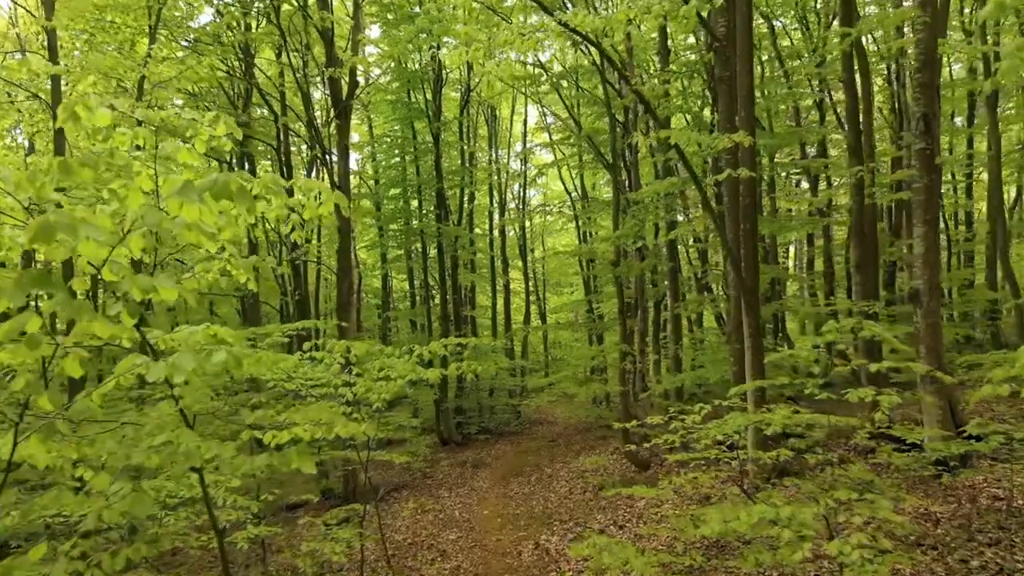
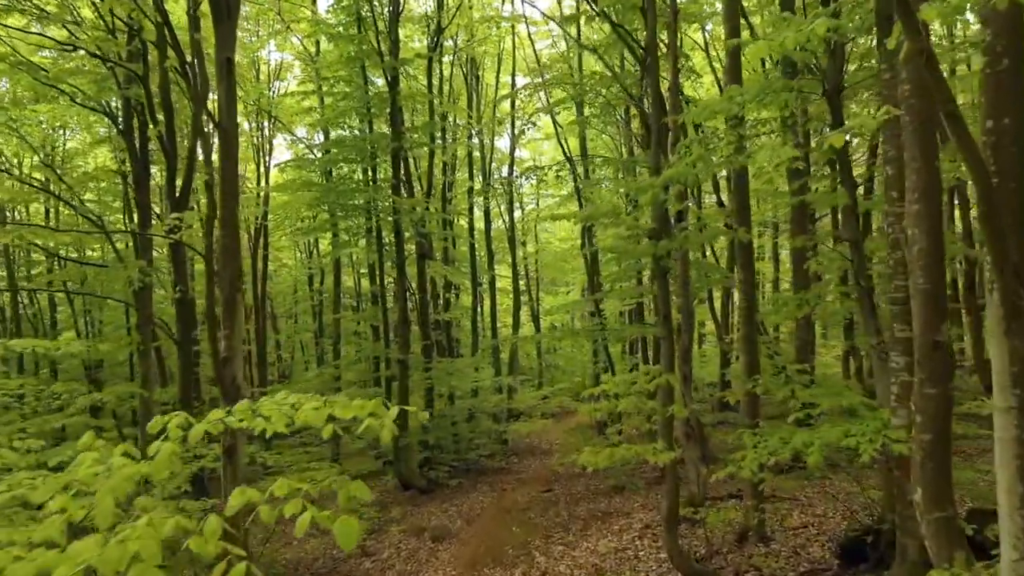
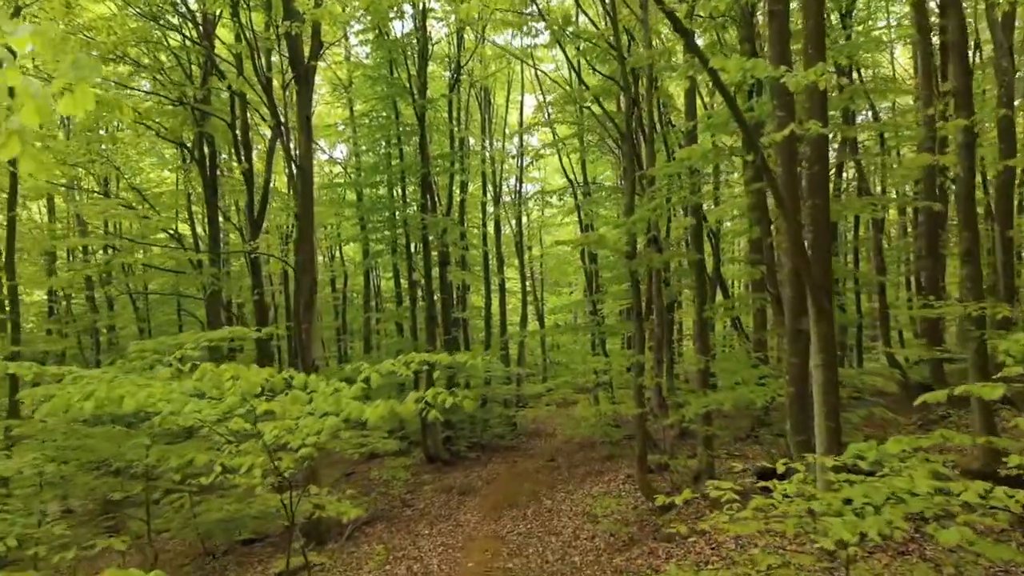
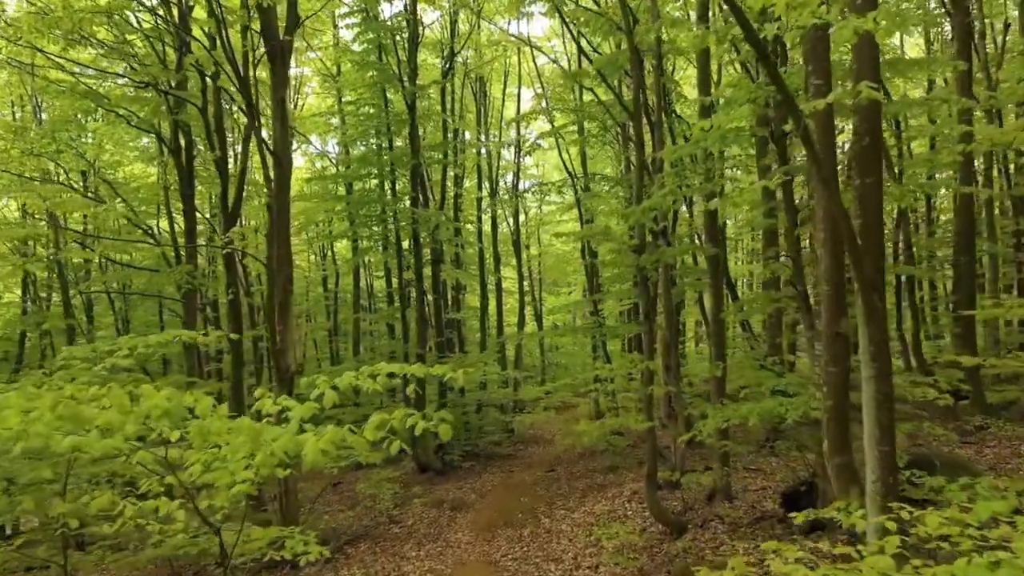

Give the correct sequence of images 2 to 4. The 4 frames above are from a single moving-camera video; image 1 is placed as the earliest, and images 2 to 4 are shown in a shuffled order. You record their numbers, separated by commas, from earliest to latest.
3, 4, 2
